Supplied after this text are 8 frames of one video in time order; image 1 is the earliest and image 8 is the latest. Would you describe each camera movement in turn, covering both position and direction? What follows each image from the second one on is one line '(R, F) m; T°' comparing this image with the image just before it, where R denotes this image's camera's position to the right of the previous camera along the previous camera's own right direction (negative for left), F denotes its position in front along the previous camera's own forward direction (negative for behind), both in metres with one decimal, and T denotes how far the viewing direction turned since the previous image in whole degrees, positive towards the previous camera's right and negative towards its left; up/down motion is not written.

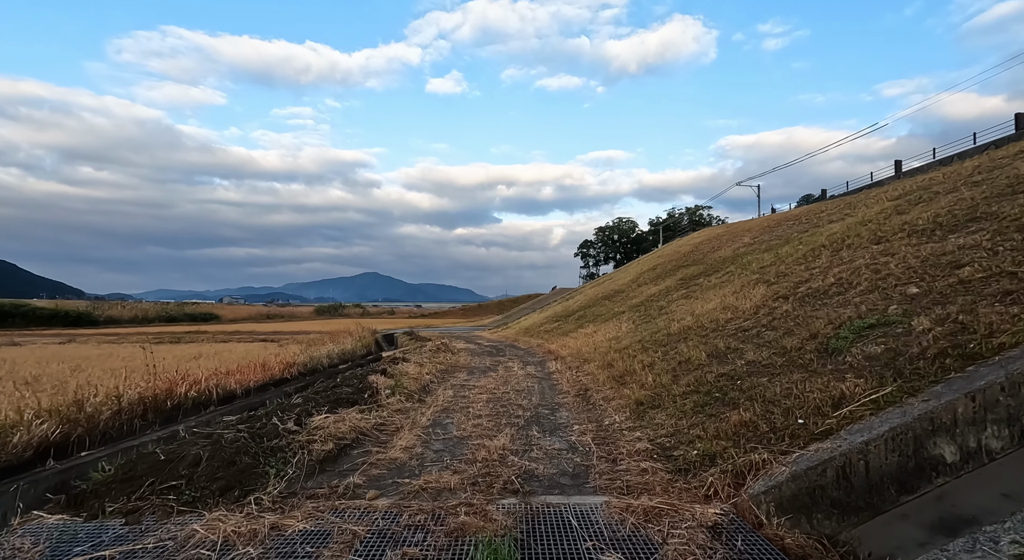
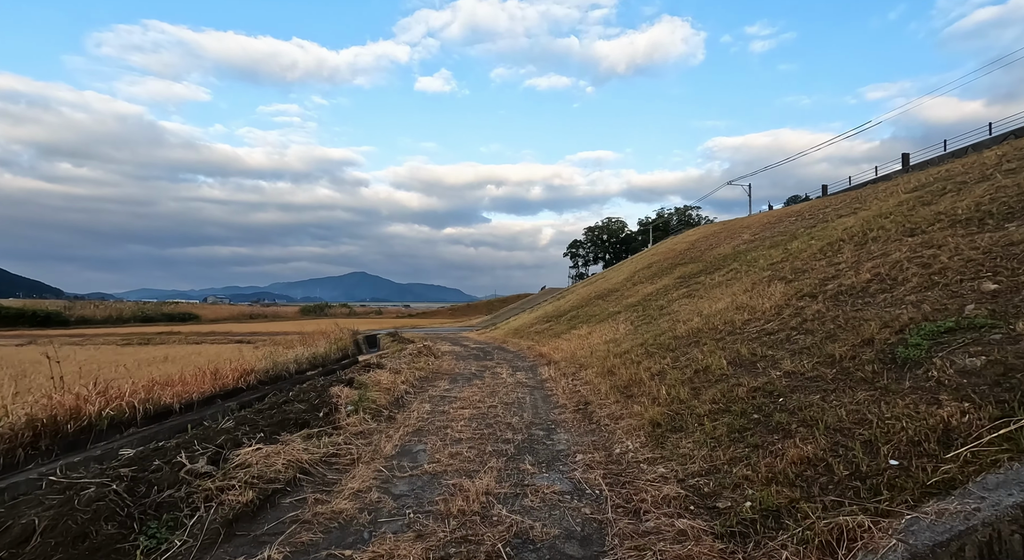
(0.0, +1.4) m; +1°
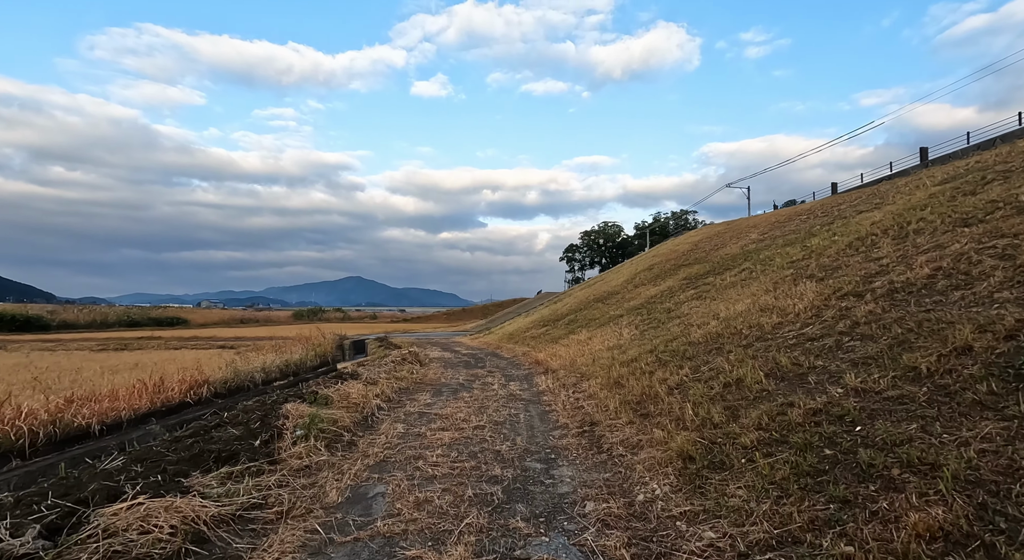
(+0.1, +1.4) m; 0°
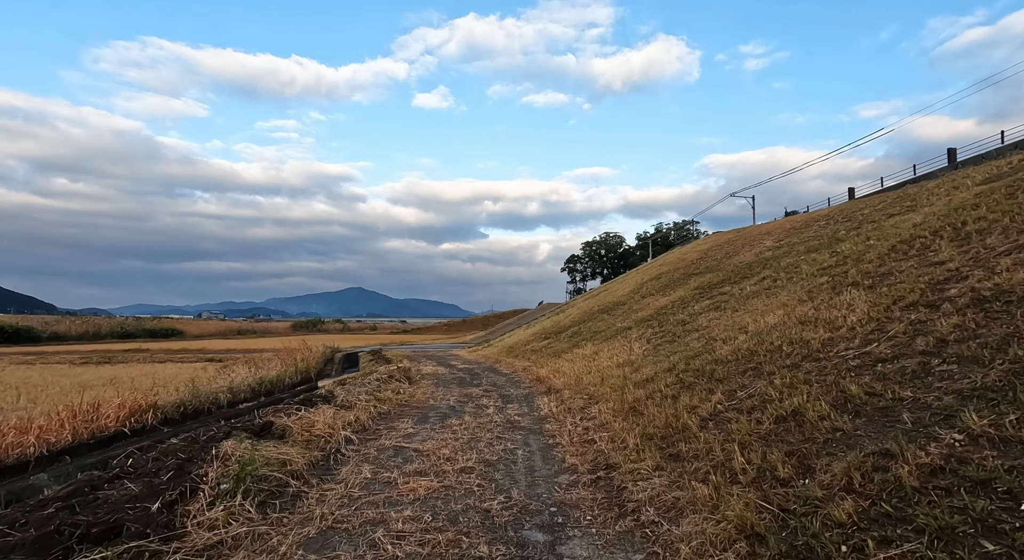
(+0.1, +1.4) m; 0°
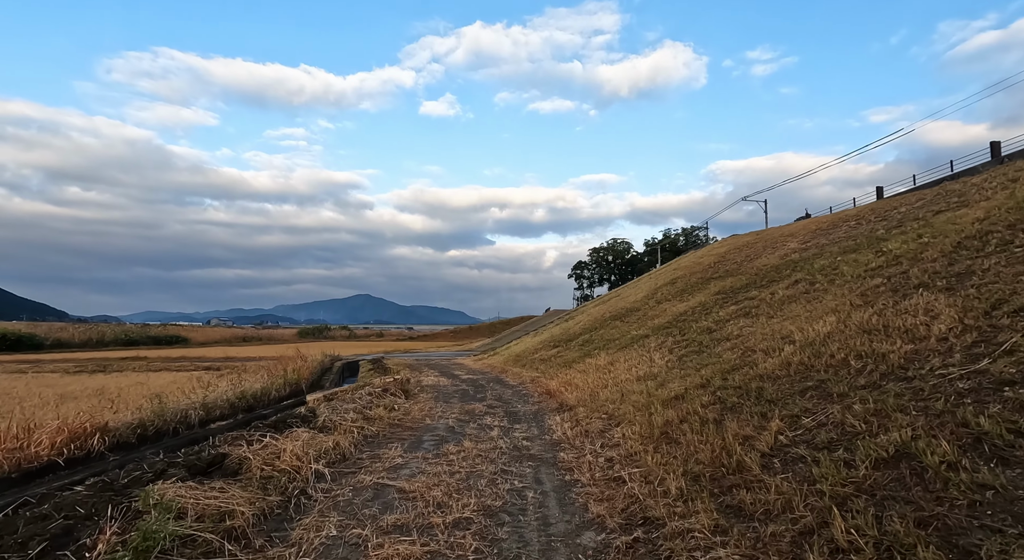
(0.0, +1.3) m; -1°
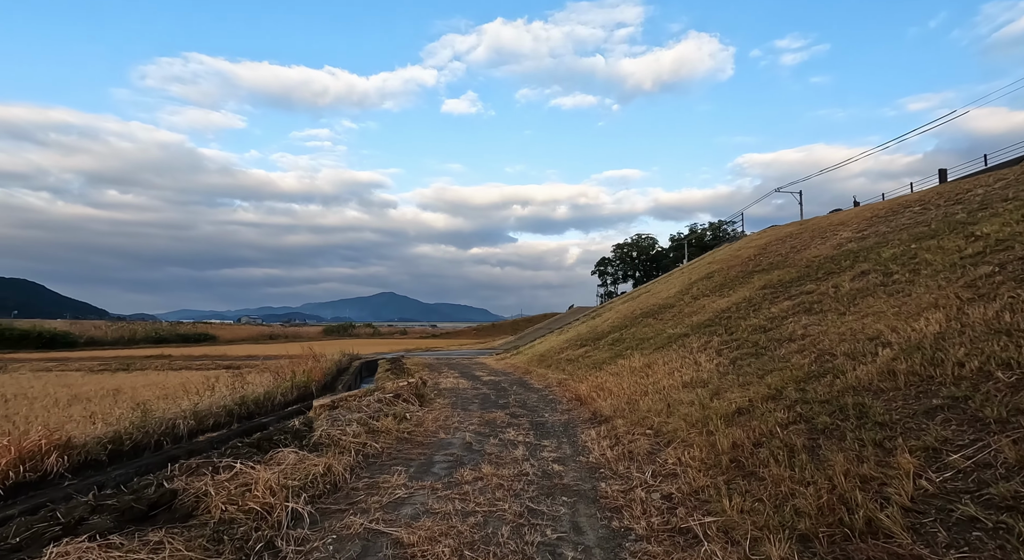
(-0.1, +1.3) m; -2°
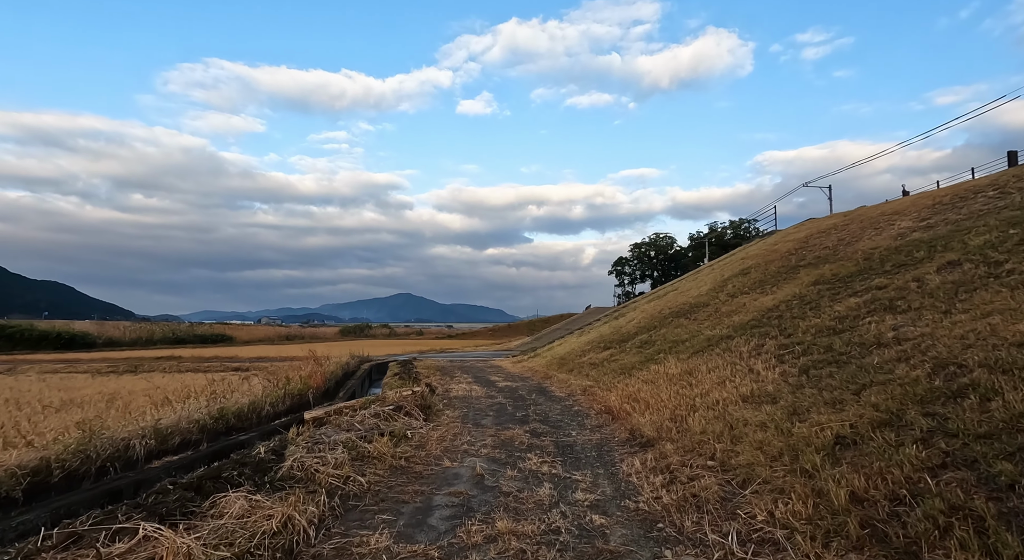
(-0.1, +1.6) m; -2°
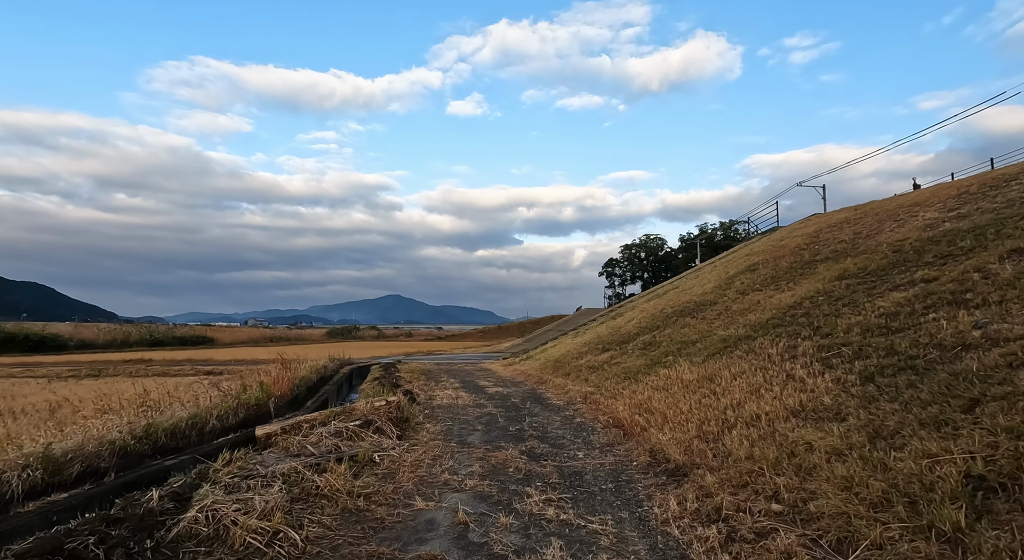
(0.0, +1.6) m; +1°
